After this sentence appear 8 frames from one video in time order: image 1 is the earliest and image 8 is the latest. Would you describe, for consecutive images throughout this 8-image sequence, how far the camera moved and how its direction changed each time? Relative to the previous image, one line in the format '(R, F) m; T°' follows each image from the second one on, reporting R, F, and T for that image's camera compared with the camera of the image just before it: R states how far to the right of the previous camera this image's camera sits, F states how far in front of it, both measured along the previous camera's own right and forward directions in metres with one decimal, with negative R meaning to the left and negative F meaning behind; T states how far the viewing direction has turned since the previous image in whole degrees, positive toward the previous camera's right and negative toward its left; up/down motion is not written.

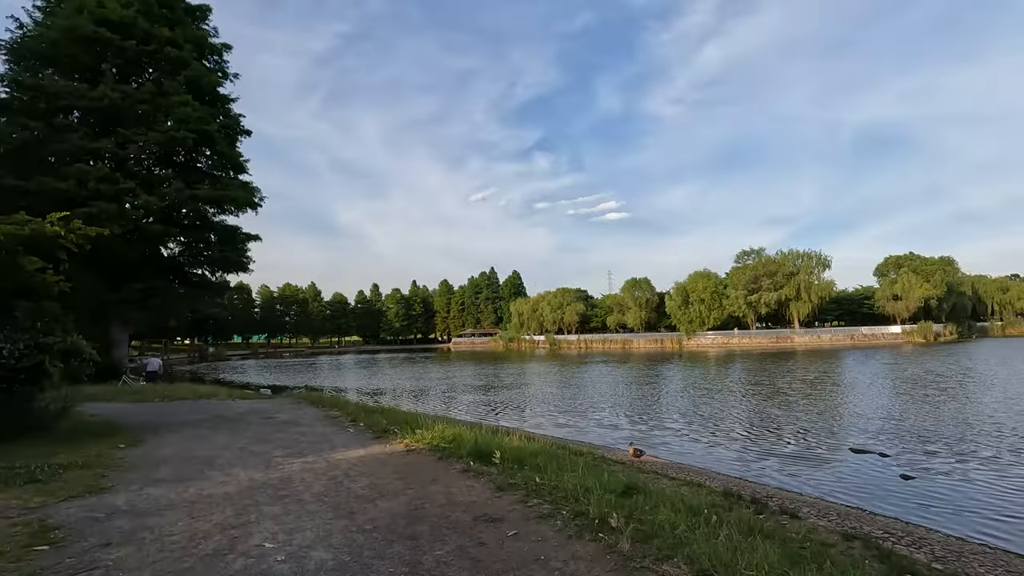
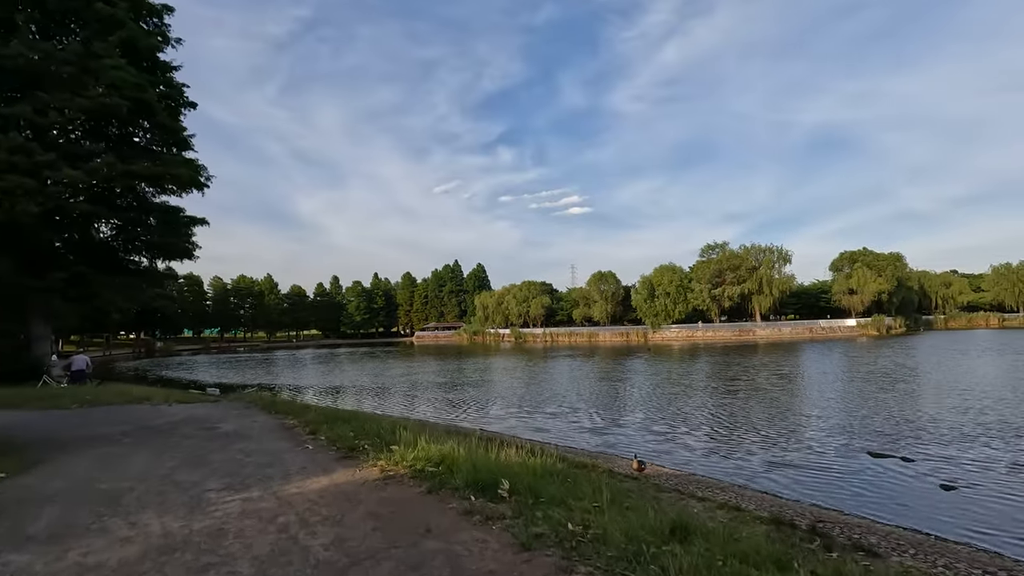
(-0.6, +2.0) m; +4°
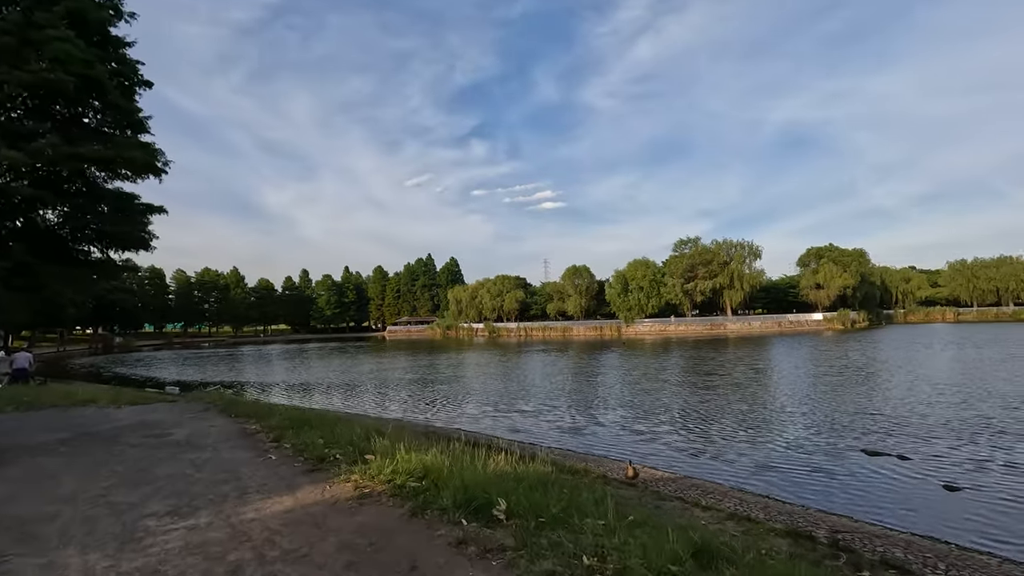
(-0.3, +0.9) m; +3°
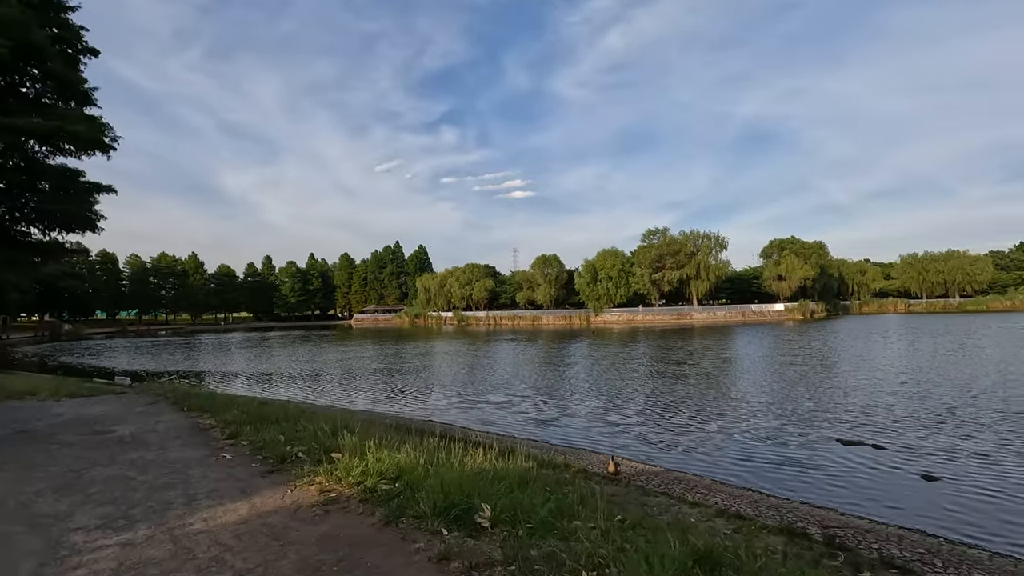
(-0.2, +0.6) m; +3°
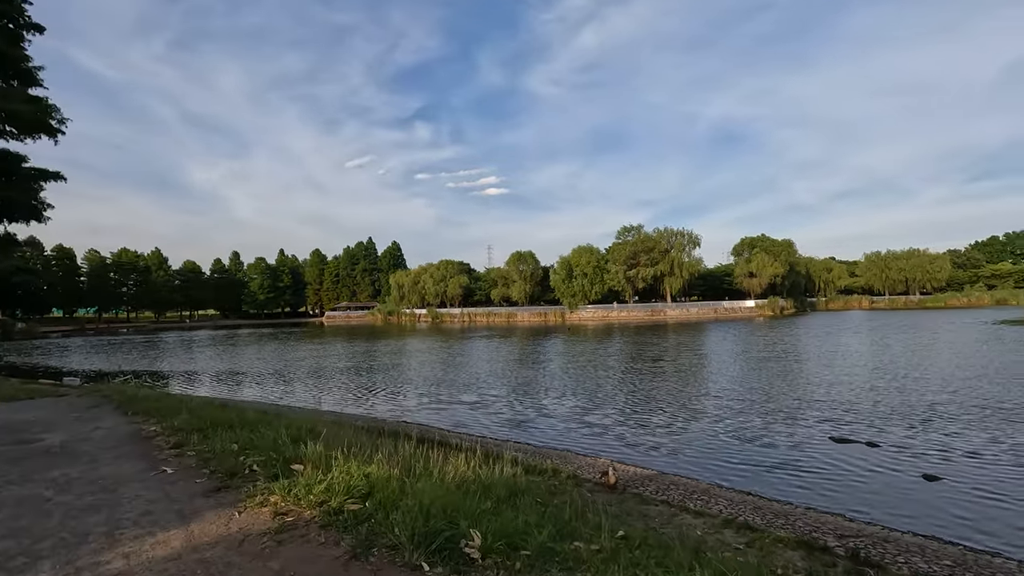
(-0.2, +0.8) m; +3°
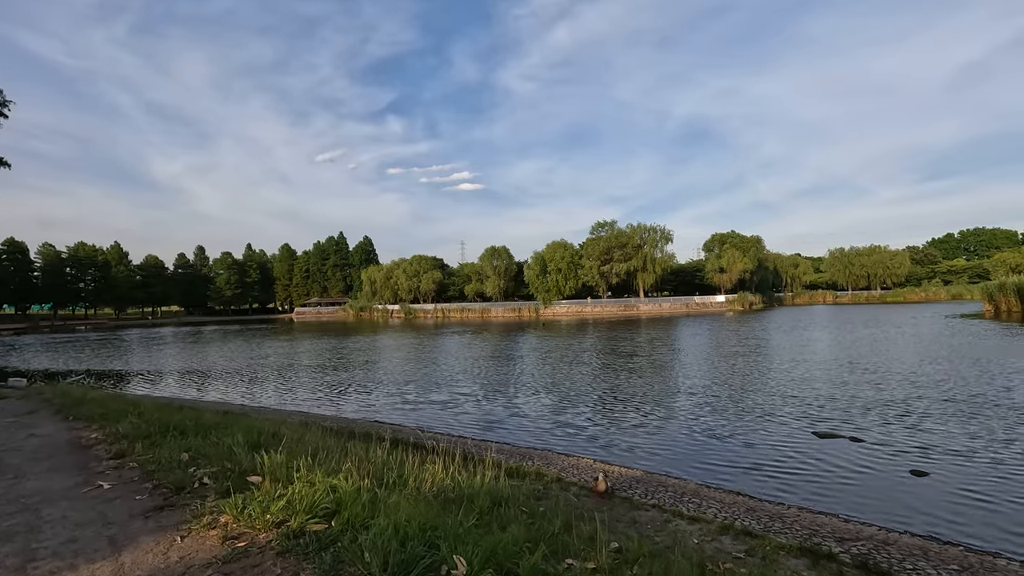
(-0.1, +0.6) m; +3°
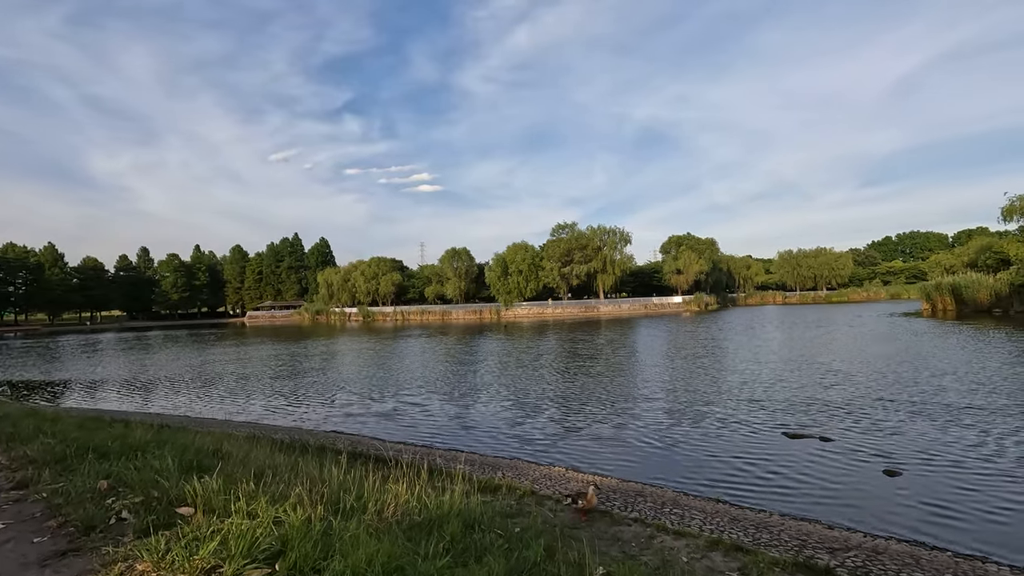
(-0.1, +0.6) m; +4°
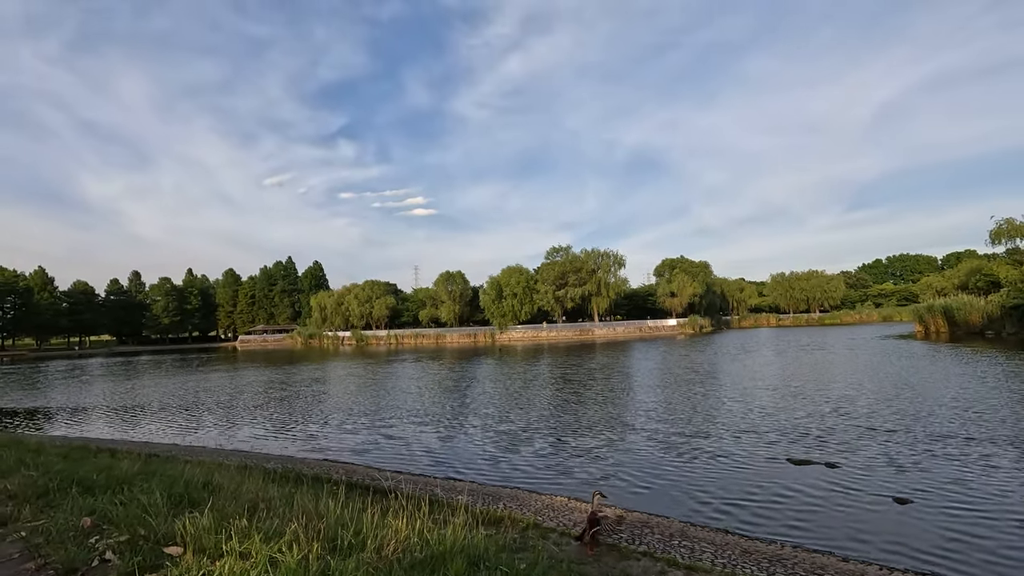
(-0.1, +0.2) m; +1°
